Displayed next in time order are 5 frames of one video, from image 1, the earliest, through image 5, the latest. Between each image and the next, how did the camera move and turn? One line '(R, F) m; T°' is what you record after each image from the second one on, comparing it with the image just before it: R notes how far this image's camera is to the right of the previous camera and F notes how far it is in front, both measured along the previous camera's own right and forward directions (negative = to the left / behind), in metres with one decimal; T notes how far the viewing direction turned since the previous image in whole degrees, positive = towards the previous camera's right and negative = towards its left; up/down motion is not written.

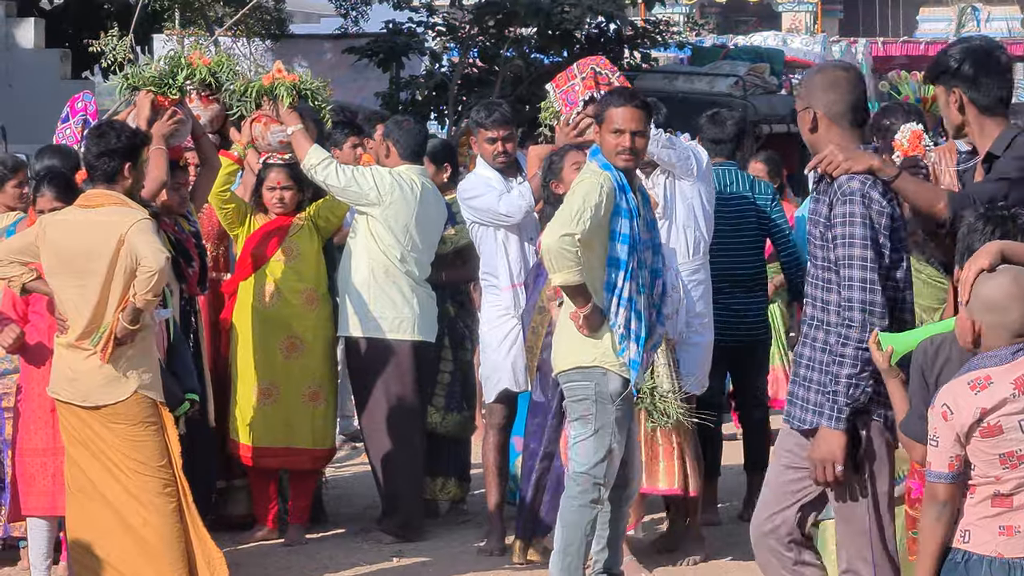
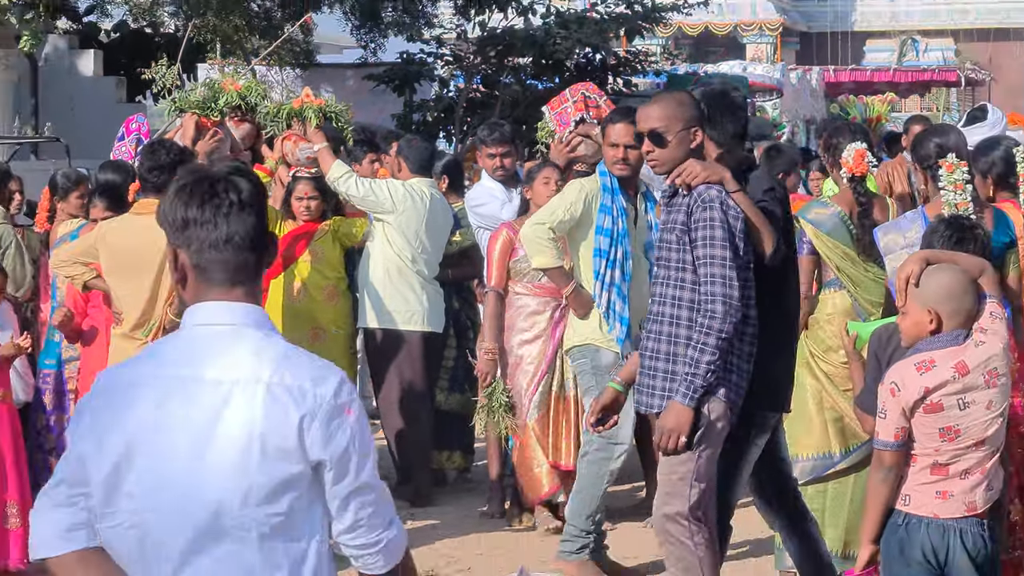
(0.0, -0.7) m; 0°
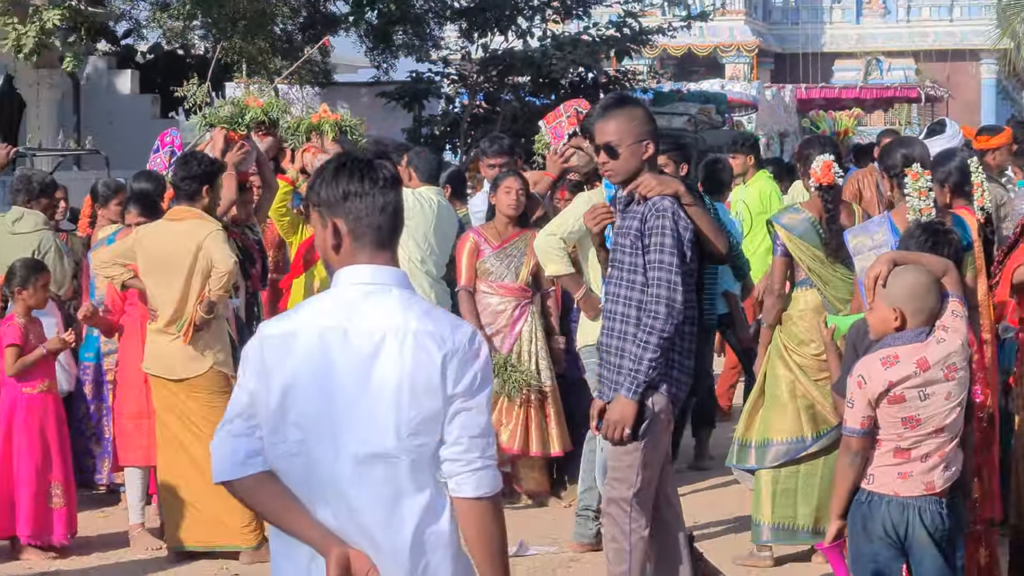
(0.0, -0.5) m; 0°
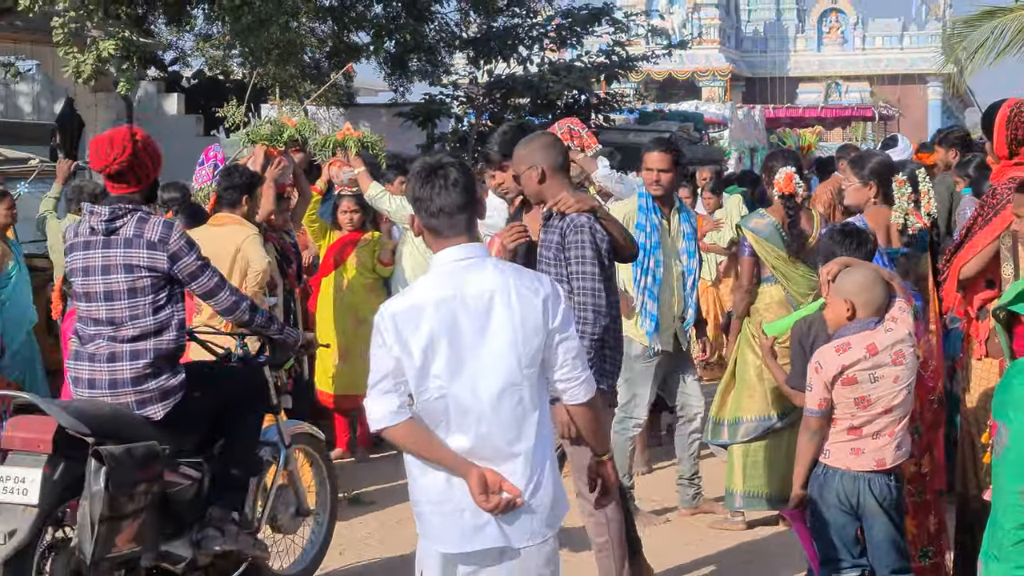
(0.0, -0.8) m; 0°
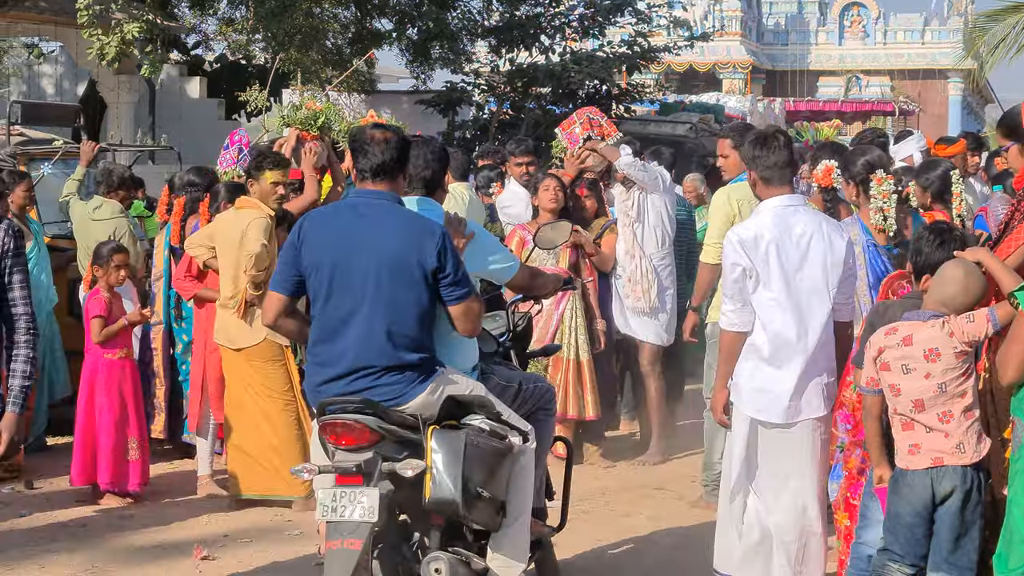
(-0.1, 0.0) m; 0°
